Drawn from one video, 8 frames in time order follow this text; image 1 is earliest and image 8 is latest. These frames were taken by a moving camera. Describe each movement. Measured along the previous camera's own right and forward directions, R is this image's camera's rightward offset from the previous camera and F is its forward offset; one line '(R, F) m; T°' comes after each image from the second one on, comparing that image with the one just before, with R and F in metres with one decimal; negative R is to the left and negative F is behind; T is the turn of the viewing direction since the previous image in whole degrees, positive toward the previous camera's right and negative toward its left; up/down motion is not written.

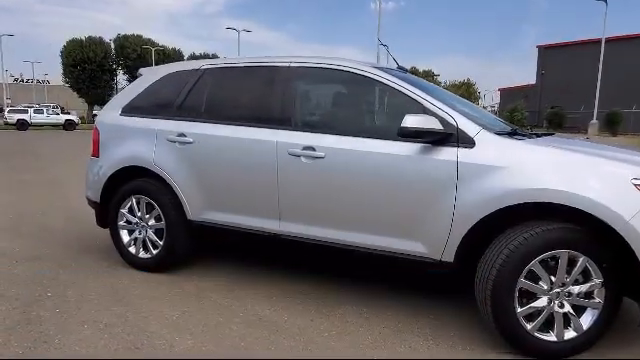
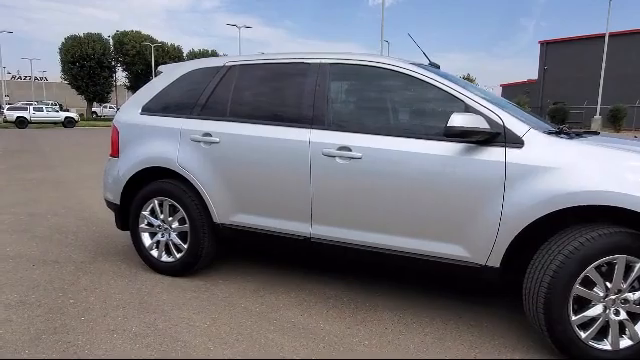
(-0.2, +0.1) m; 0°
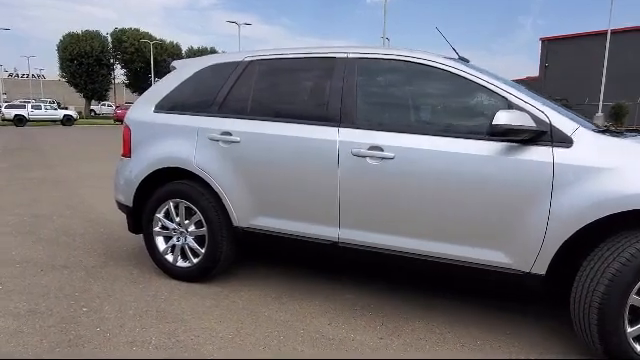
(-0.2, +0.2) m; 0°
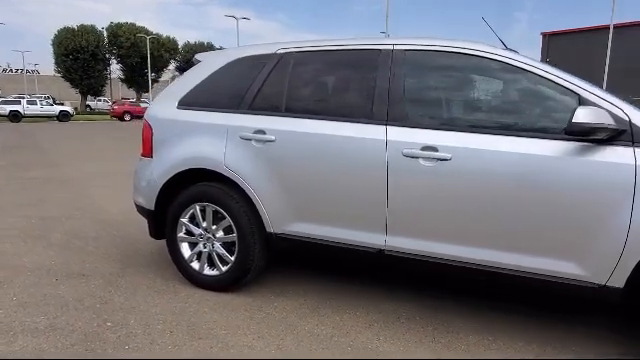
(-0.3, +0.3) m; +1°
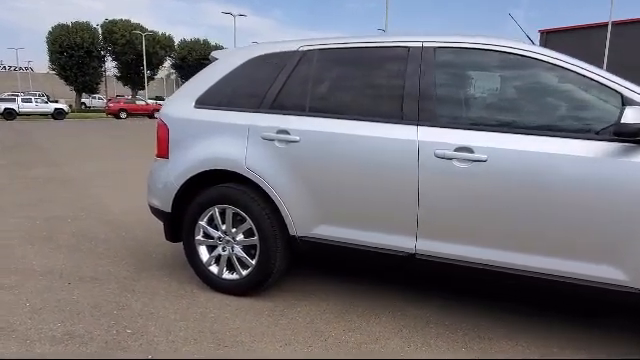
(-0.2, +0.1) m; +1°
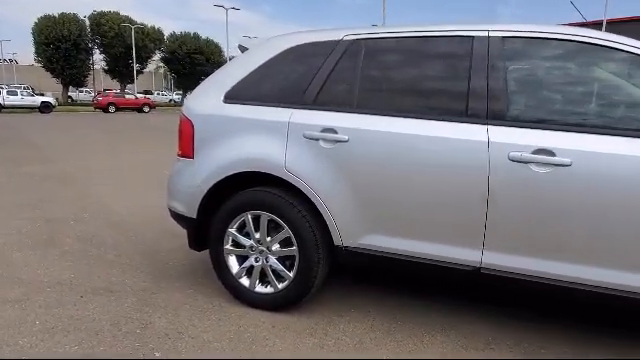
(-0.4, +0.3) m; +1°
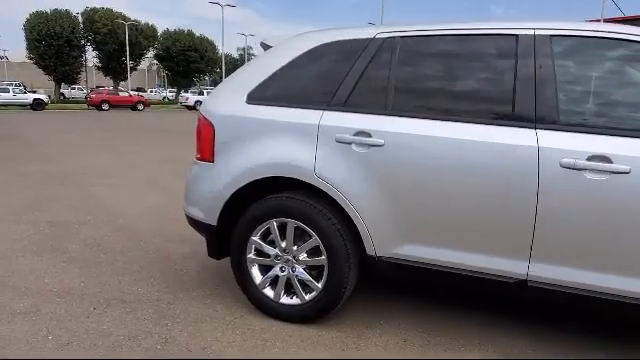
(-0.2, +0.2) m; +1°
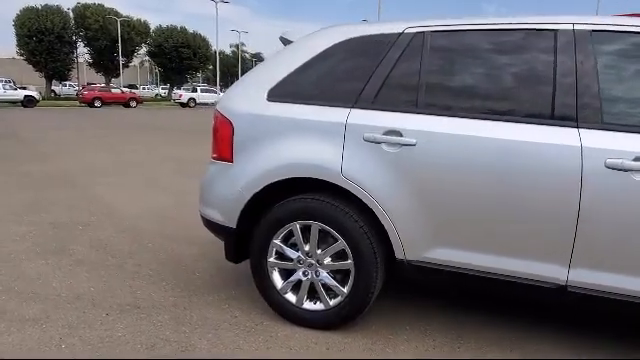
(-0.2, +0.1) m; +1°
